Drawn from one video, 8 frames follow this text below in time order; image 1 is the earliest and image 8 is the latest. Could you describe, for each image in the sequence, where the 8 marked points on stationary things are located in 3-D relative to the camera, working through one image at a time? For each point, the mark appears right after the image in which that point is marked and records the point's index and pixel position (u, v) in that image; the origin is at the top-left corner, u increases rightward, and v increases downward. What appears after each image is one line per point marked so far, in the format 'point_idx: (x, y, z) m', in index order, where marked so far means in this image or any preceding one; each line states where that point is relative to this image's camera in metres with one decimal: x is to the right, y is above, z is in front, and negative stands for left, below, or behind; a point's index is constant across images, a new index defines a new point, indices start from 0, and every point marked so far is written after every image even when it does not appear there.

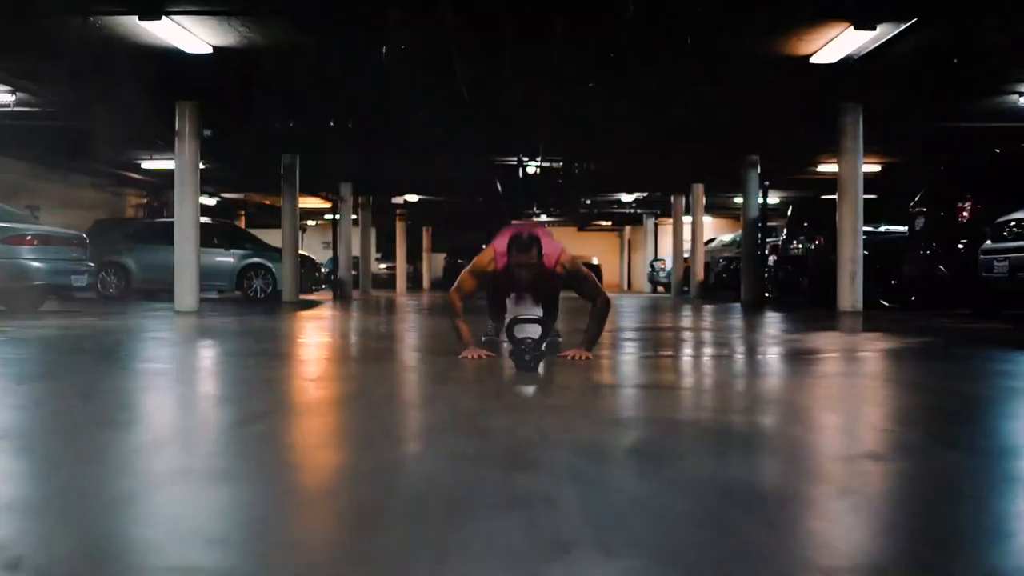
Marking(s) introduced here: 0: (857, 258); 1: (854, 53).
0: (+5.3, +0.5, +15.7) m
1: (+4.4, +3.1, +13.2) m
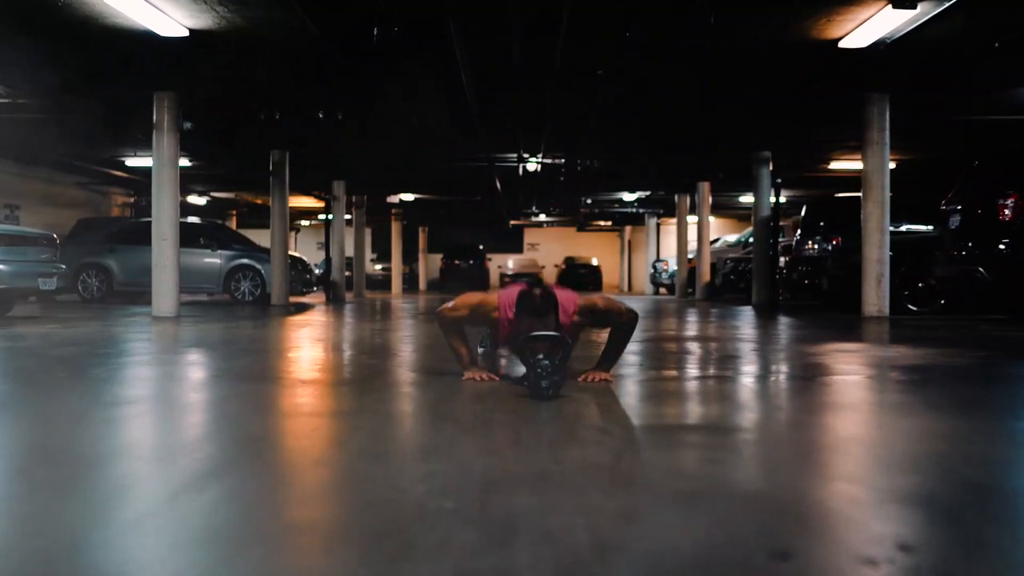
0: (+5.3, +0.4, +14.7) m
1: (+4.5, +3.0, +12.1) m
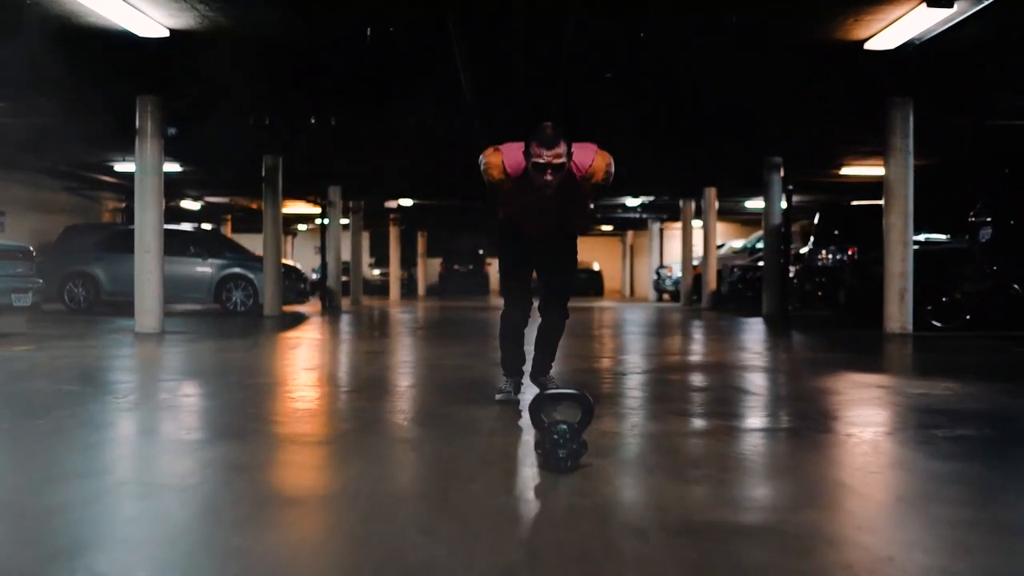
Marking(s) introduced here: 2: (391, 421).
0: (+5.4, +0.2, +13.9) m
1: (+4.5, +2.8, +11.4) m
2: (-0.8, -1.0, +7.6) m
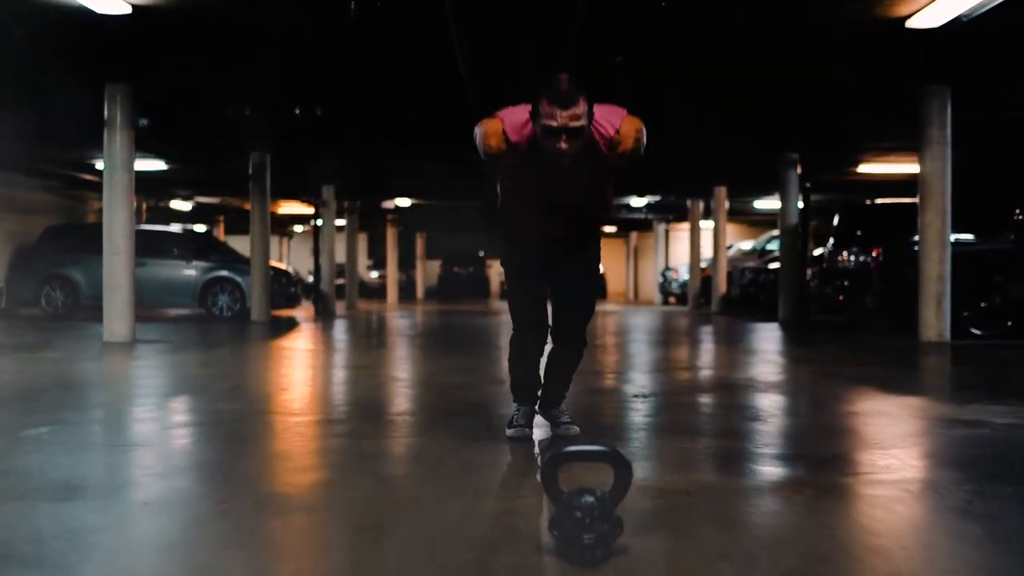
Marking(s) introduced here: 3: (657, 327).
0: (+5.4, +0.1, +12.7) m
1: (+4.5, +2.7, +10.2) m
2: (-0.8, -1.0, +6.4) m
3: (+2.8, -0.8, +19.9) m
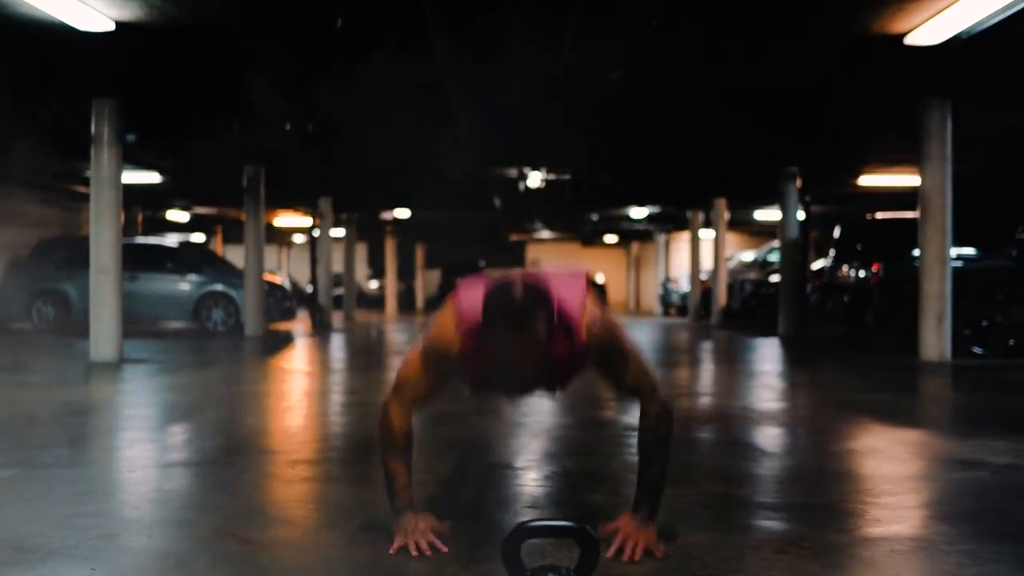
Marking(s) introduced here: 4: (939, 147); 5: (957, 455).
0: (+5.3, -0.1, +12.5) m
1: (+4.4, +2.5, +10.0) m
2: (-0.9, -1.2, +6.2) m
3: (+2.8, -1.0, +19.7) m
4: (+5.3, +1.8, +12.8) m
5: (+3.1, -1.1, +7.0) m
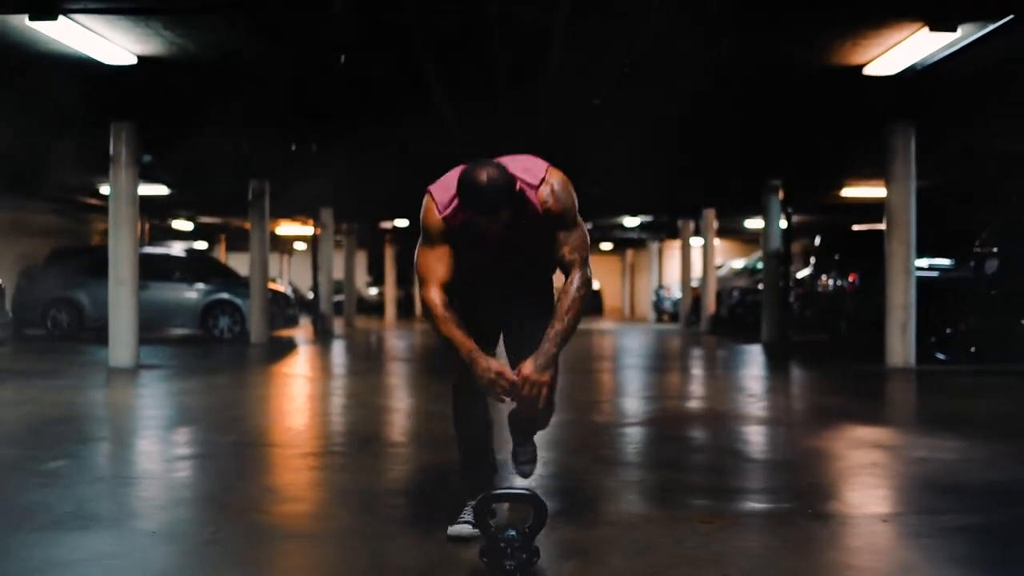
0: (+5.2, -0.2, +13.4) m
1: (+4.3, +2.4, +10.9) m
2: (-1.0, -1.3, +7.1) m
3: (+2.7, -1.2, +20.6) m
4: (+5.2, +1.6, +13.7) m
5: (+3.0, -1.2, +7.9) m
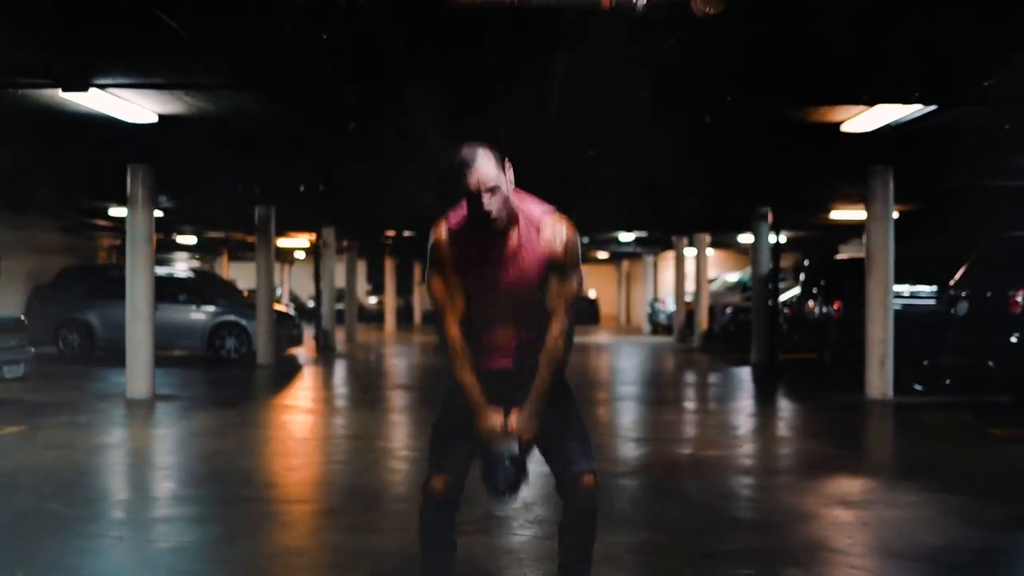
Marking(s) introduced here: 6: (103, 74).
0: (+5.2, -0.7, +14.1) m
1: (+4.3, +1.9, +11.6) m
2: (-1.0, -1.8, +7.8) m
3: (+2.6, -1.7, +21.3) m
4: (+5.2, +1.1, +14.4) m
5: (+3.0, -1.7, +8.6) m
6: (-3.8, +2.0, +9.5) m
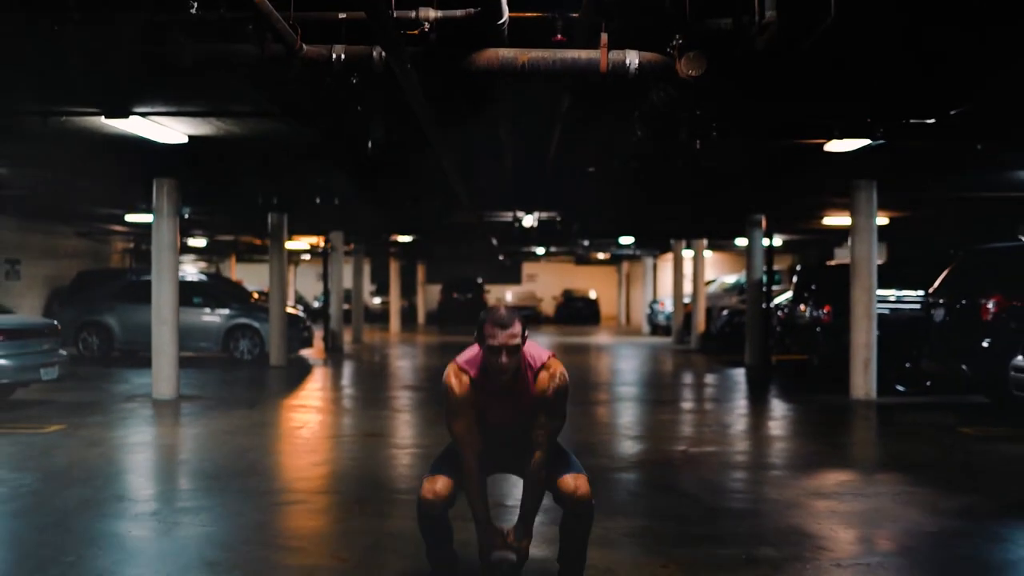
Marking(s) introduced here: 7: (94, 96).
0: (+5.2, -0.8, +14.9) m
1: (+4.4, +1.8, +12.4) m
2: (-1.0, -1.9, +8.6) m
3: (+2.7, -1.8, +22.1) m
4: (+5.3, +1.0, +15.2) m
5: (+3.0, -1.8, +9.4) m
6: (-3.7, +1.9, +10.4) m
7: (-4.2, +1.9, +10.1) m
